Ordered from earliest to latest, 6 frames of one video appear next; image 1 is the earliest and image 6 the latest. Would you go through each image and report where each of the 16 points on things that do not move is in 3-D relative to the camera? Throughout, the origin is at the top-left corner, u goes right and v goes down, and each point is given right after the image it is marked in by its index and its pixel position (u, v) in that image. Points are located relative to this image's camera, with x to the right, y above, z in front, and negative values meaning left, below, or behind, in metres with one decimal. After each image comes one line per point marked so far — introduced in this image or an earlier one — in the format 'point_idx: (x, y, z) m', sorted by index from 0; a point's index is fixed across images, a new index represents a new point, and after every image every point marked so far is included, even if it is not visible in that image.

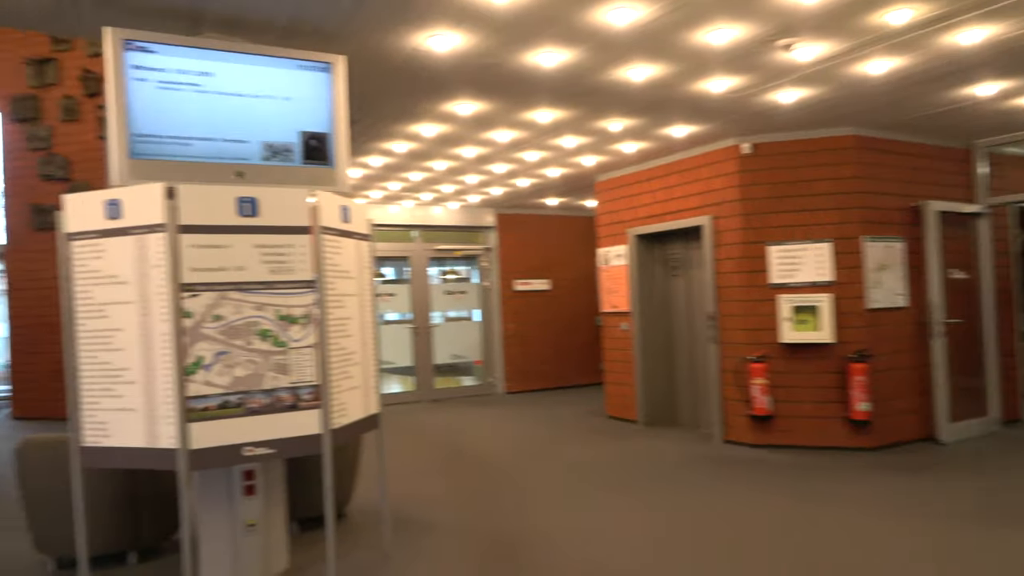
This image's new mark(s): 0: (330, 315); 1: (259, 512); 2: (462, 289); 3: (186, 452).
0: (-0.8, -0.1, +3.1) m
1: (-1.1, -1.0, +3.1) m
2: (-0.7, 0.0, +9.7) m
3: (-1.2, -0.6, +2.7) m
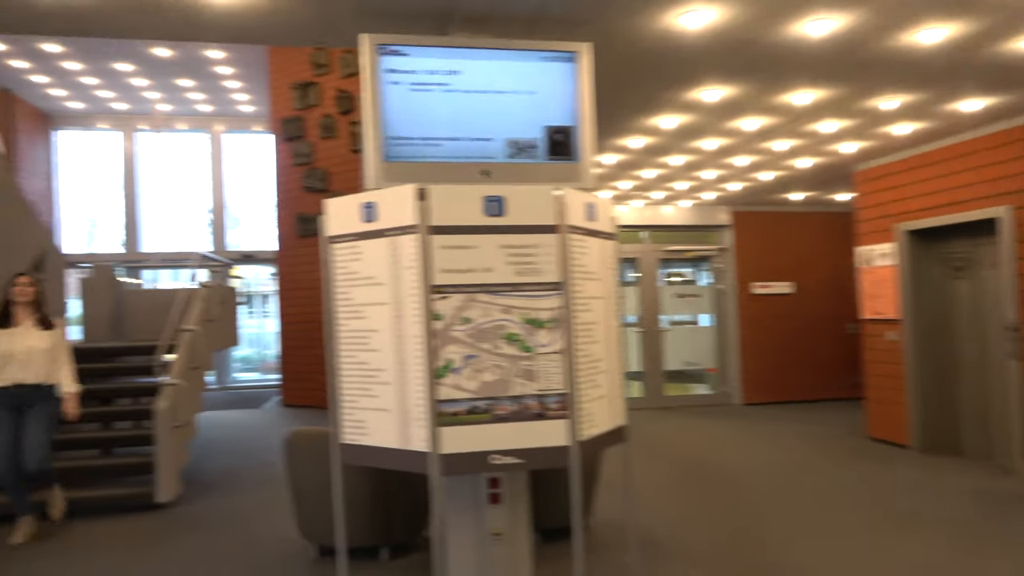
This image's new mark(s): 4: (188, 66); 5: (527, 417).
0: (+0.3, -0.1, +2.9) m
1: (0.0, -1.0, +3.0) m
2: (+2.2, 0.0, +9.2) m
3: (-0.3, -0.6, +2.7) m
4: (-4.7, +3.2, +10.8) m
5: (+0.1, -0.5, +2.8) m
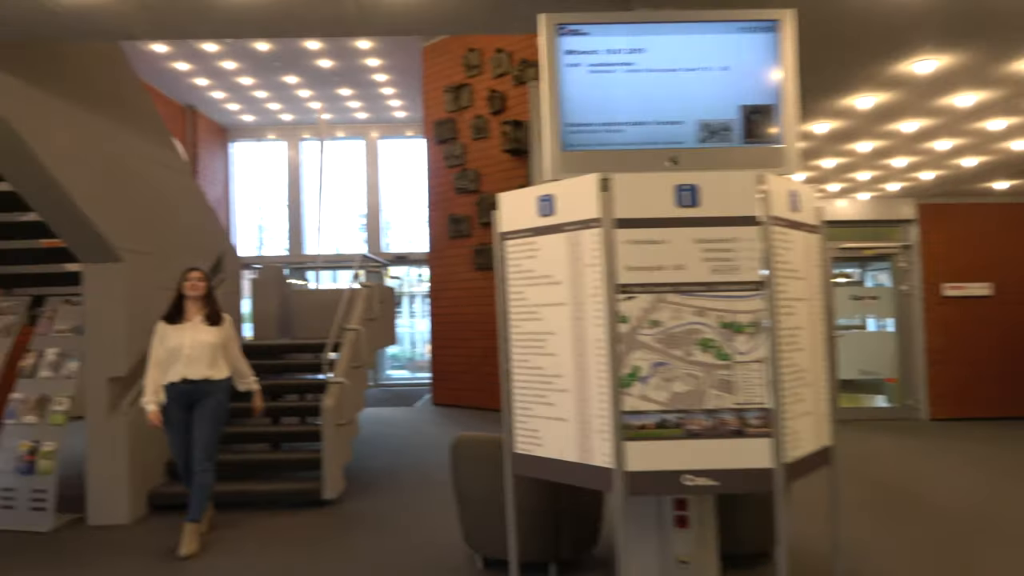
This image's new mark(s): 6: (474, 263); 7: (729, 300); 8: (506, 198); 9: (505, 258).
0: (+0.9, -0.1, +2.5) m
1: (+0.7, -1.0, +2.7) m
2: (+4.1, -0.1, +8.4) m
3: (+0.4, -0.6, +2.4) m
4: (-2.5, +3.2, +11.2) m
5: (+0.7, -0.5, +2.5) m
6: (-0.5, +0.3, +9.2) m
7: (+0.7, 0.0, +2.5) m
8: (0.0, +0.3, +2.8) m
9: (0.0, +0.1, +2.8) m
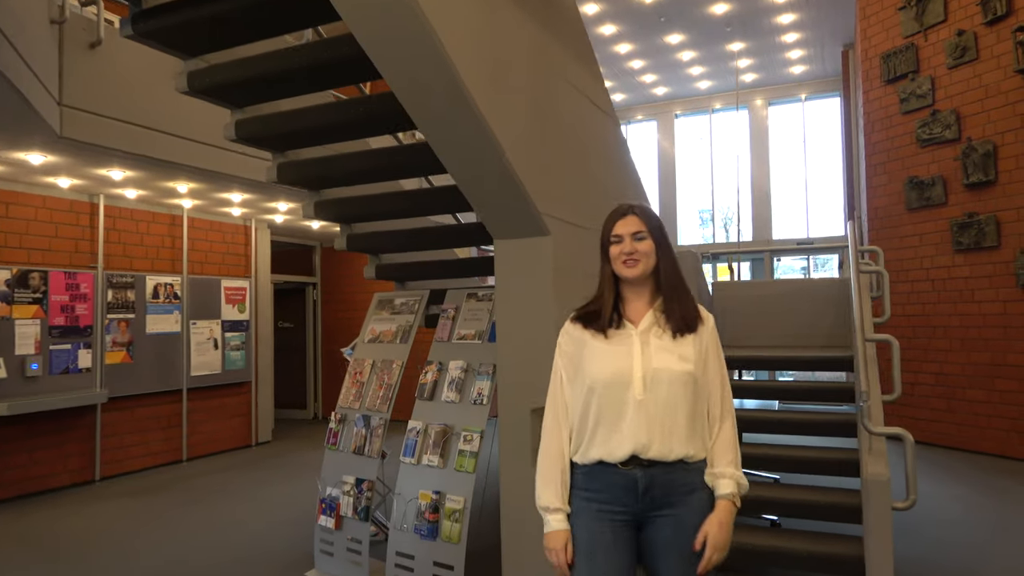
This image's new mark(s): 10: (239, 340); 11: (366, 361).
0: (+2.3, 0.0, -0.2) m
1: (+2.1, -0.9, +0.1) m
2: (+7.6, +0.1, +3.7) m
3: (+1.7, -0.5, 0.0) m
4: (+2.9, +3.3, +9.2) m
5: (+2.1, -0.4, -0.2) m
6: (+3.9, +0.4, +6.5) m
7: (+2.1, 0.0, -0.1) m
8: (+1.5, +0.4, +0.4) m
9: (+1.5, +0.2, +0.5) m
10: (-2.7, -0.5, +7.4) m
11: (-0.7, -0.4, +3.7) m
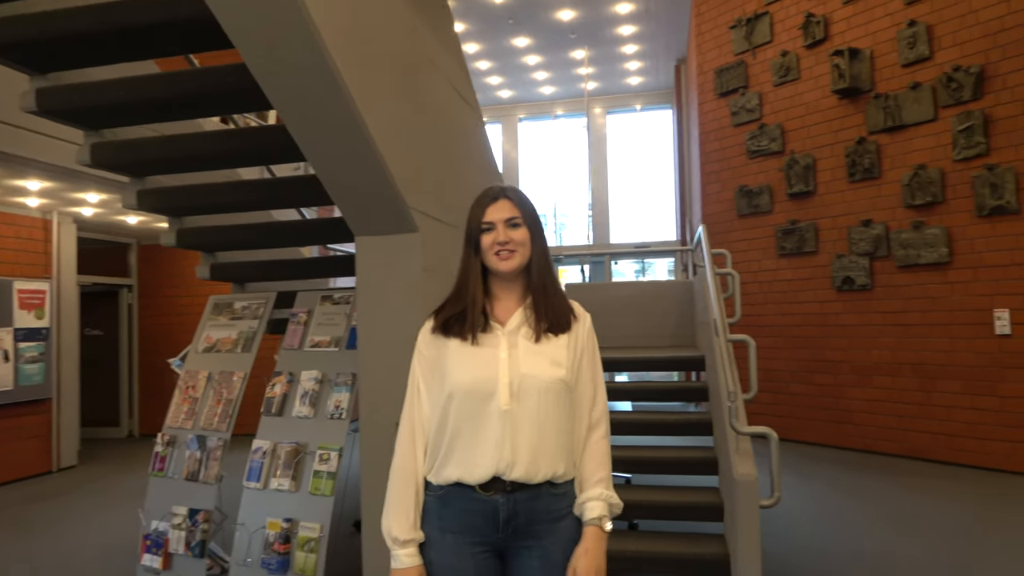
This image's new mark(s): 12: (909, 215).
0: (+2.4, 0.0, +0.1) m
1: (+2.2, -0.9, +0.4) m
2: (+6.8, +0.1, +5.1) m
3: (+1.9, -0.5, +0.1) m
4: (+1.0, +3.3, +9.4) m
5: (+2.2, -0.4, +0.1) m
6: (+2.5, +0.4, +7.0) m
7: (+2.2, +0.1, +0.1) m
8: (+1.5, +0.4, +0.6) m
9: (+1.5, +0.2, +0.6) m
10: (-4.1, -0.5, +6.4) m
11: (-1.4, -0.4, +3.2) m
12: (+3.2, +0.6, +6.0) m
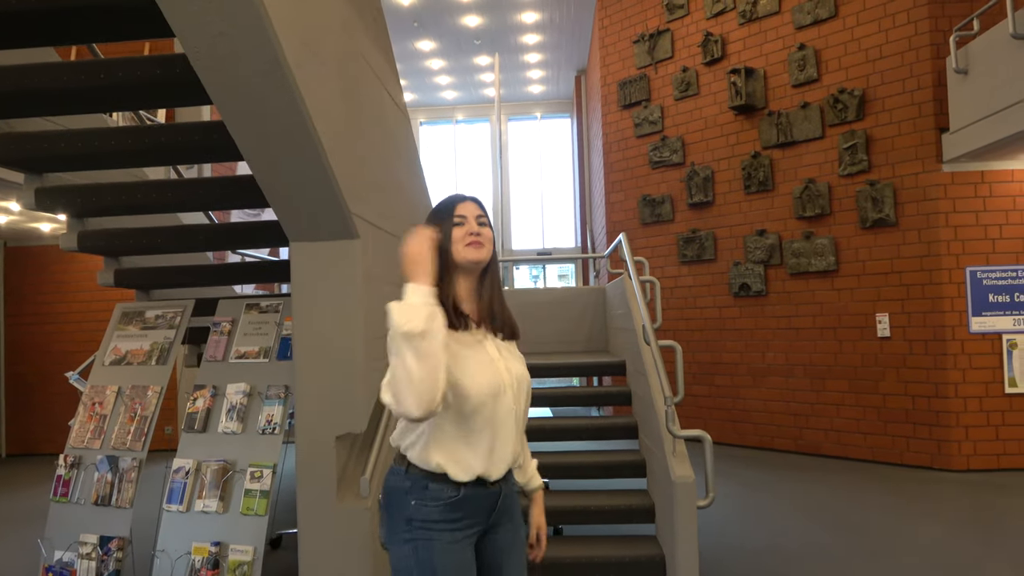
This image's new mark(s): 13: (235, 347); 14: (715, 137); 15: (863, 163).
0: (+2.6, 0.0, +0.5) m
1: (+2.3, -0.9, +0.7) m
2: (+6.1, 0.0, +6.1) m
3: (+2.0, -0.5, +0.4) m
4: (-0.2, +3.2, +9.4) m
5: (+2.4, -0.4, +0.4) m
6: (+1.7, +0.3, +7.2) m
7: (+2.4, 0.0, +0.4) m
8: (+1.7, +0.4, +0.8) m
9: (+1.6, +0.2, +0.8) m
10: (-4.9, -0.6, +5.7) m
11: (-1.6, -0.4, +3.0) m
12: (+2.5, +0.5, +6.4) m
13: (-1.1, -0.2, +2.9) m
14: (+1.9, +1.4, +7.0) m
15: (+2.8, +1.0, +5.9) m
